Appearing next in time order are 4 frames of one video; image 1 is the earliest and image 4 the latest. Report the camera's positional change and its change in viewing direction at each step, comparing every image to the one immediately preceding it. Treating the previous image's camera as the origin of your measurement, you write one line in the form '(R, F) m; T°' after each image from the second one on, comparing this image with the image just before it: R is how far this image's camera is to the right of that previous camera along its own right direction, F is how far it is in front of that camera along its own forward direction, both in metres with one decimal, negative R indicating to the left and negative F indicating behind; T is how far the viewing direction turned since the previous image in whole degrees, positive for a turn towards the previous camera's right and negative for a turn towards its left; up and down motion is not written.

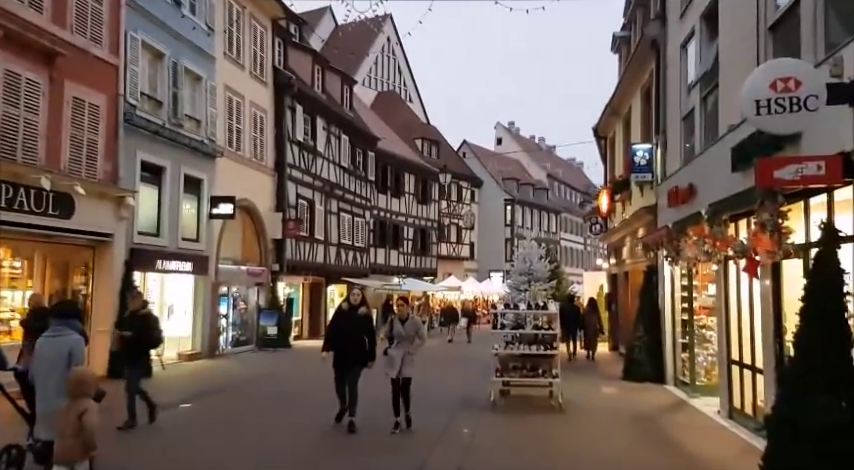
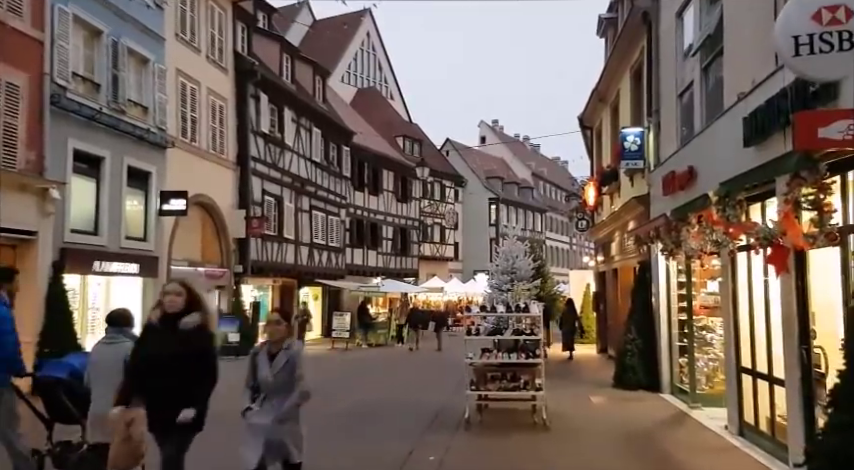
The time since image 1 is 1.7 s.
(+0.3, +1.8) m; +1°
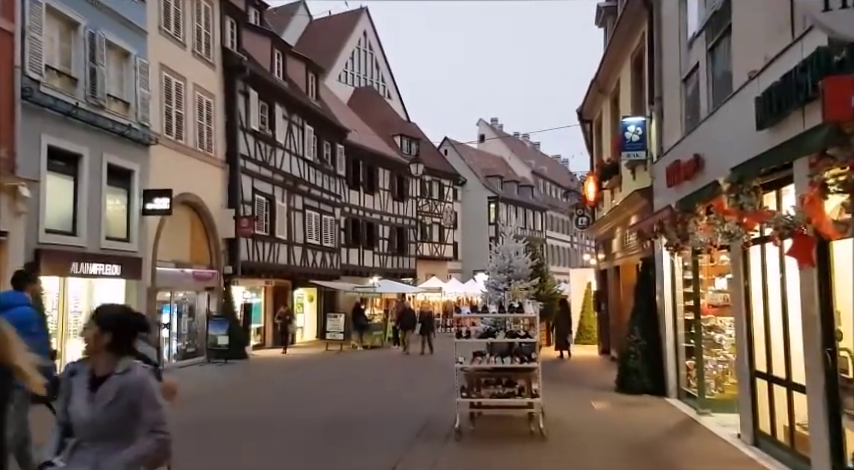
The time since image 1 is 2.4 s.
(+0.1, +0.7) m; 0°
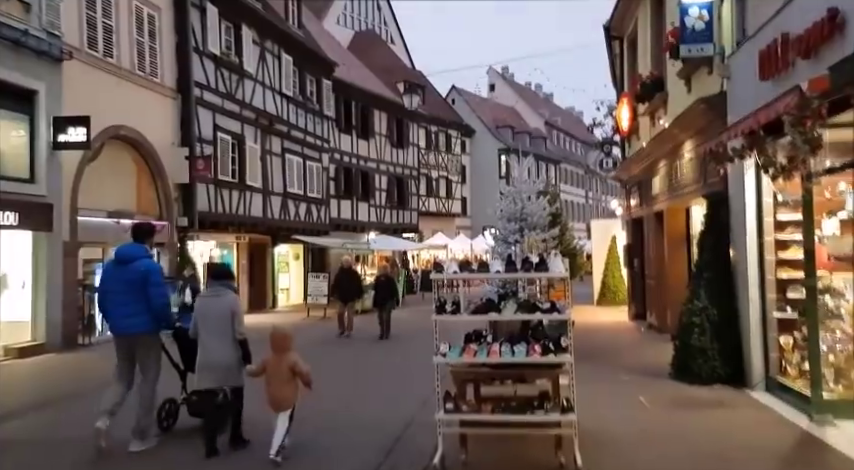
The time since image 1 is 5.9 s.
(+0.4, +4.0) m; -1°
